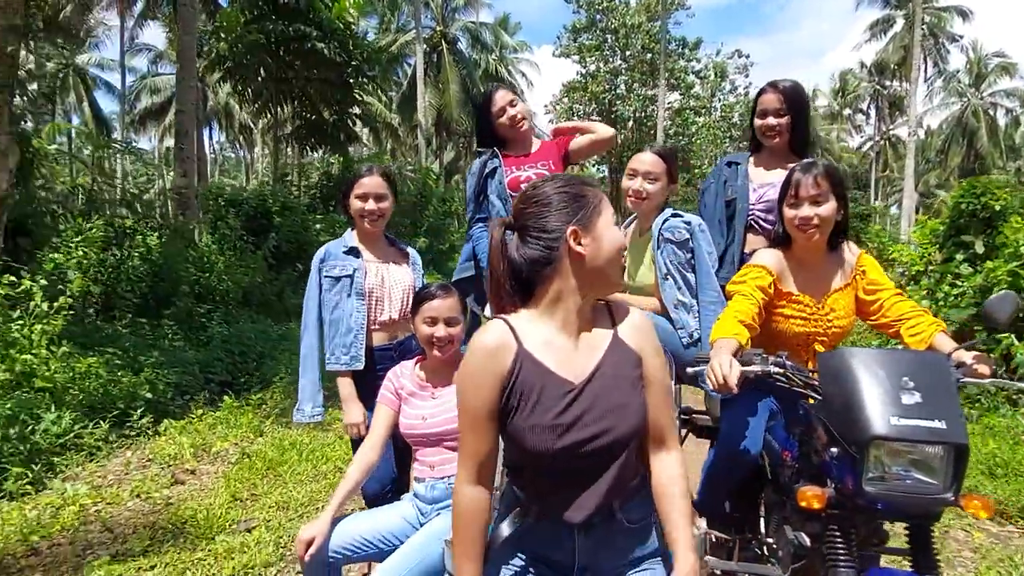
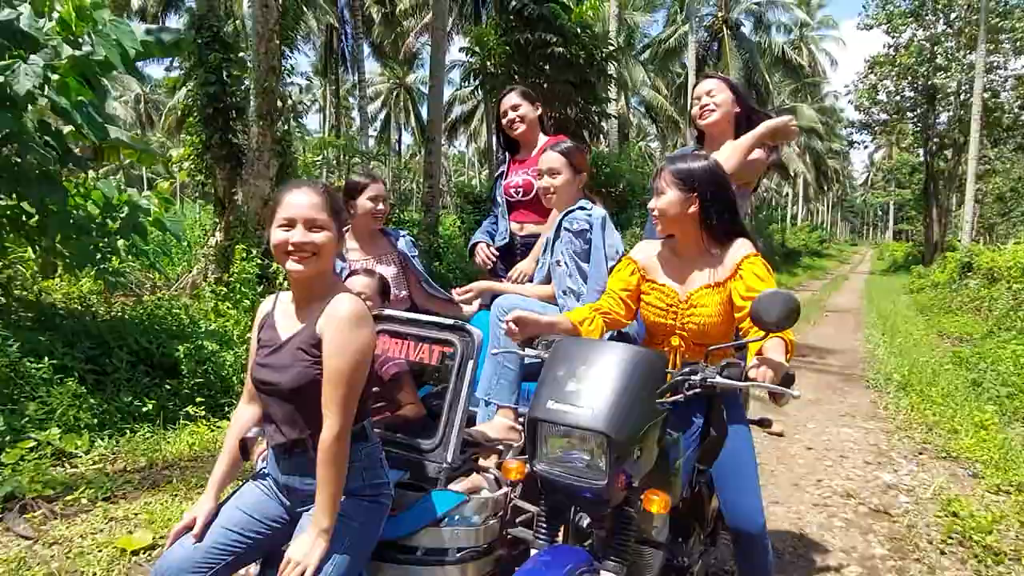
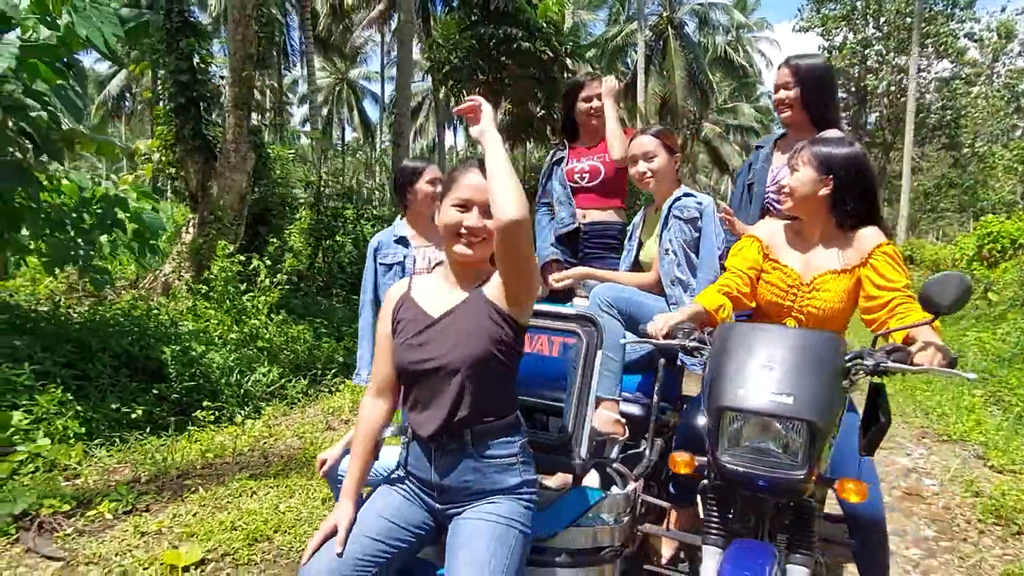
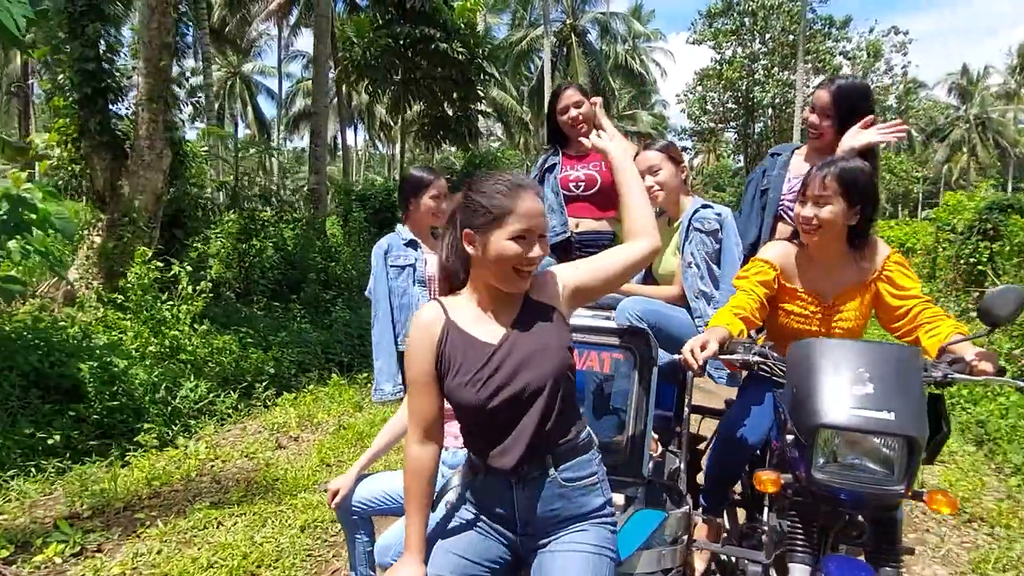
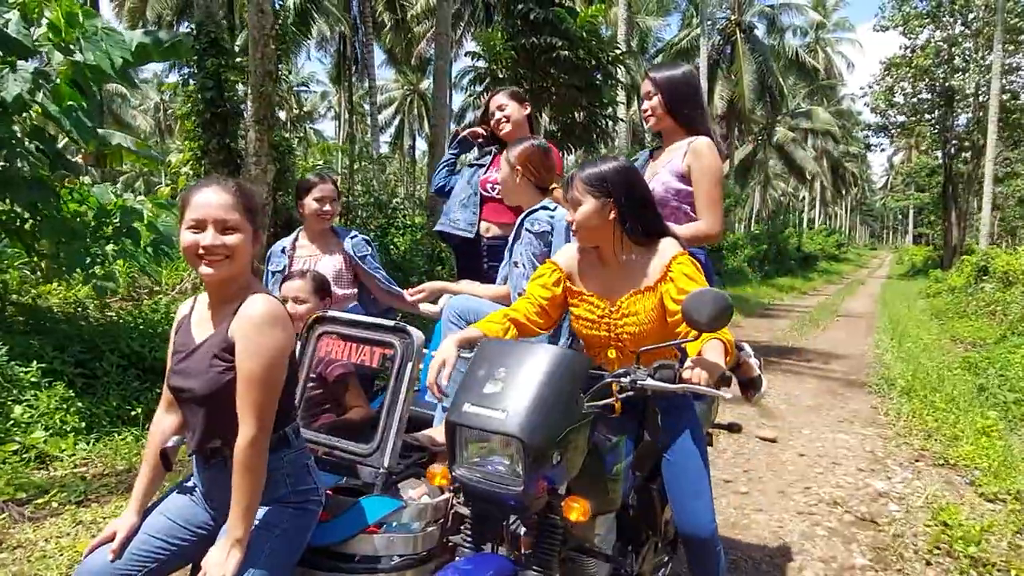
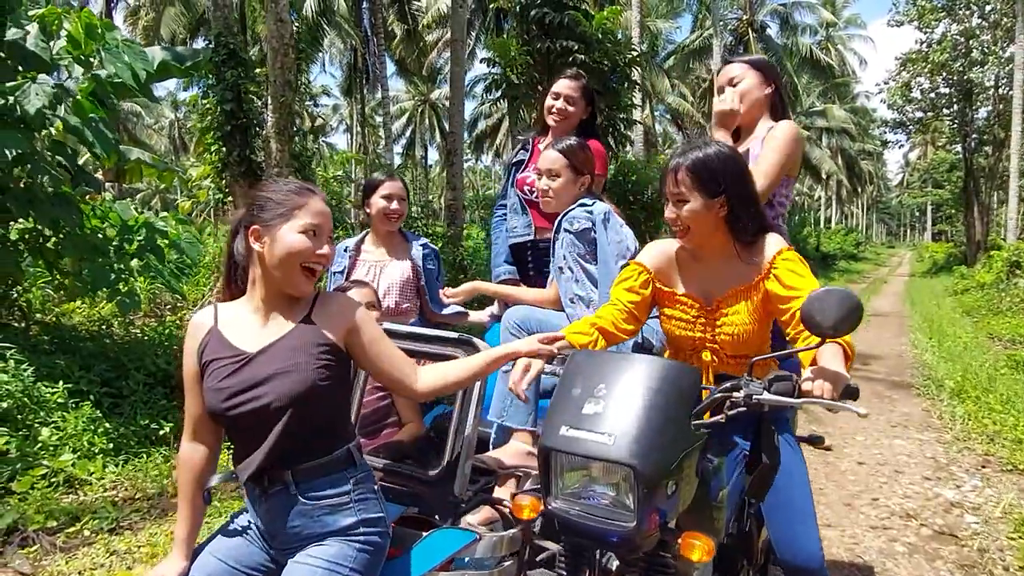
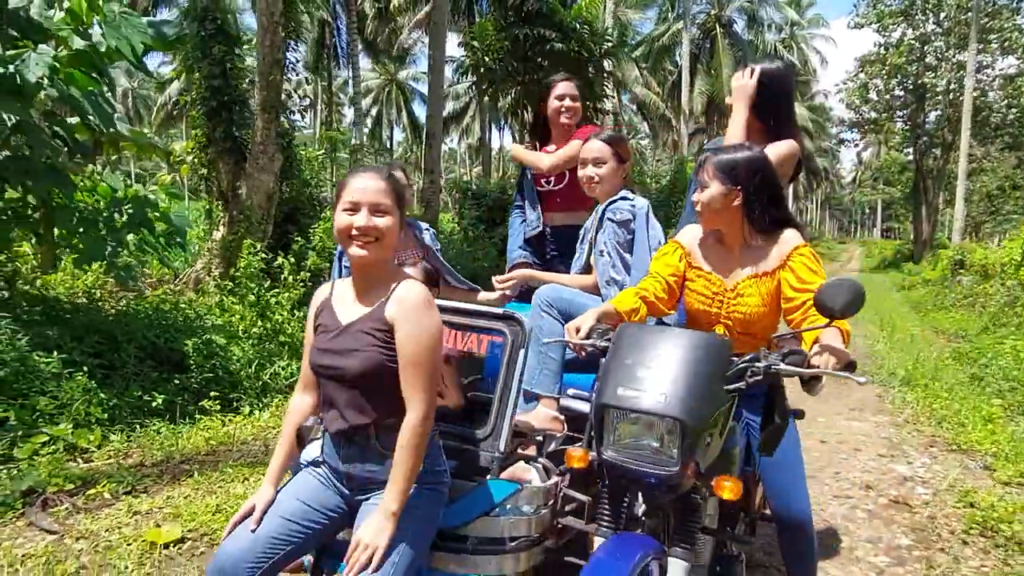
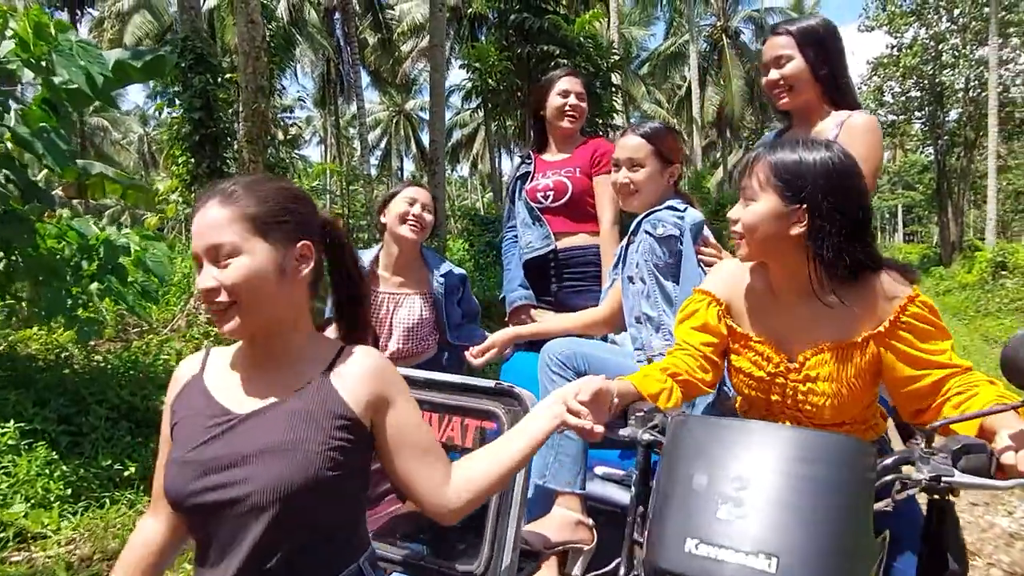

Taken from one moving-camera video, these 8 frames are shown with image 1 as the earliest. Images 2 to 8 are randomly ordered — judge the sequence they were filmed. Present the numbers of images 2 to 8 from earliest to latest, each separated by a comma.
4, 3, 7, 2, 5, 6, 8
